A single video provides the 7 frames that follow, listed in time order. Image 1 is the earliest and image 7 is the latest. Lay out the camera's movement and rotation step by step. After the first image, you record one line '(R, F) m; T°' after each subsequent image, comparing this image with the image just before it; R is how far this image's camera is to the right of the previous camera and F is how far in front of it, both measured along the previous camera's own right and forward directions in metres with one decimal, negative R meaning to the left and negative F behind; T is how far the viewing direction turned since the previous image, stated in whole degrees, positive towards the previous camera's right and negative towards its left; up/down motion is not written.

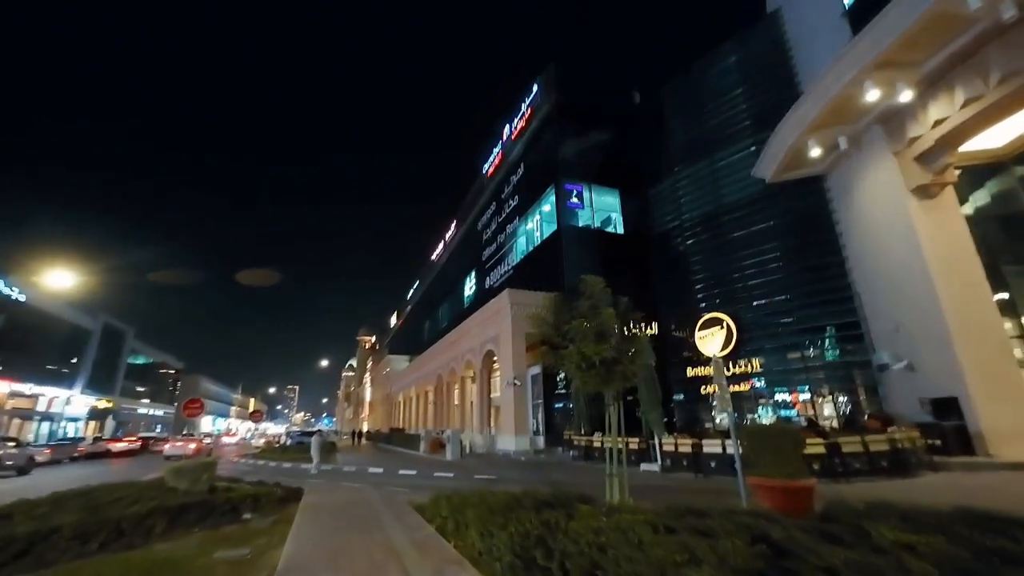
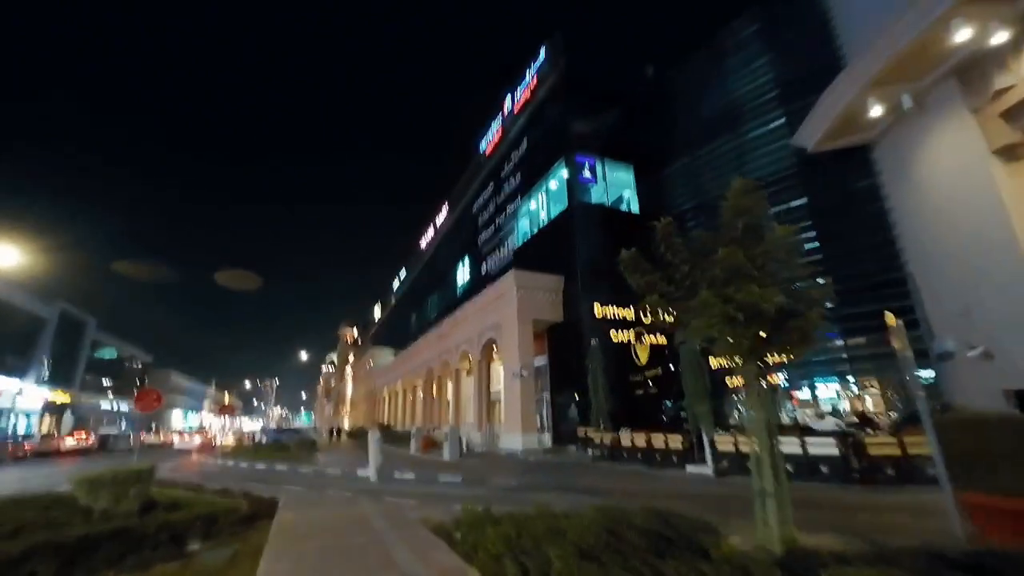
(-1.2, +2.7) m; +2°
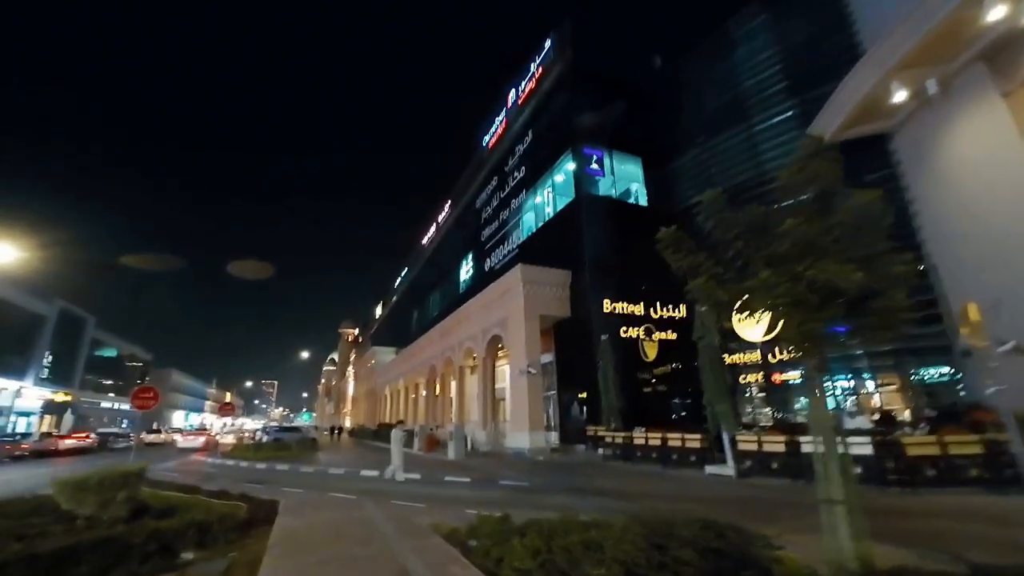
(-0.3, +0.6) m; 0°
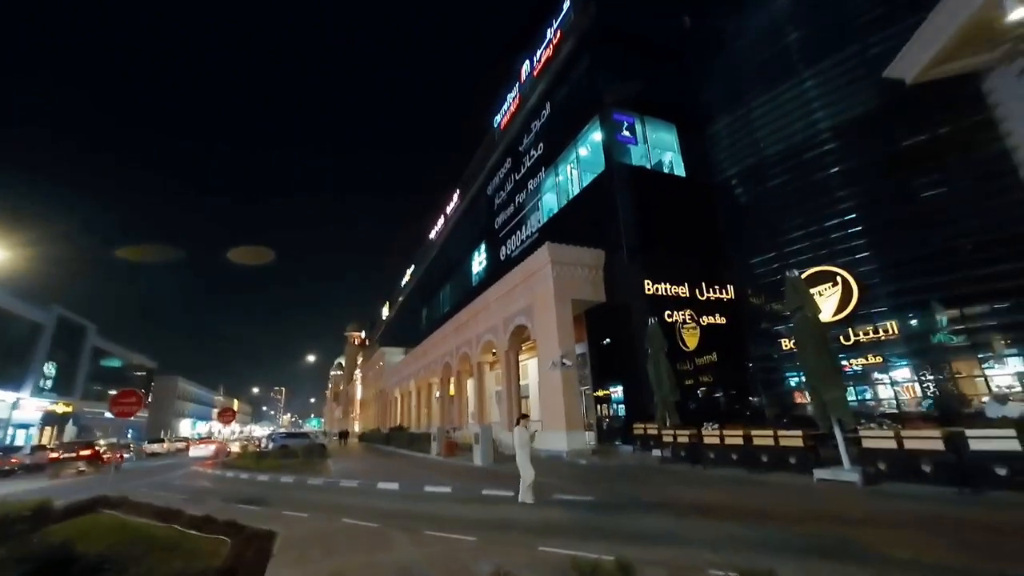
(-1.0, +2.6) m; -1°
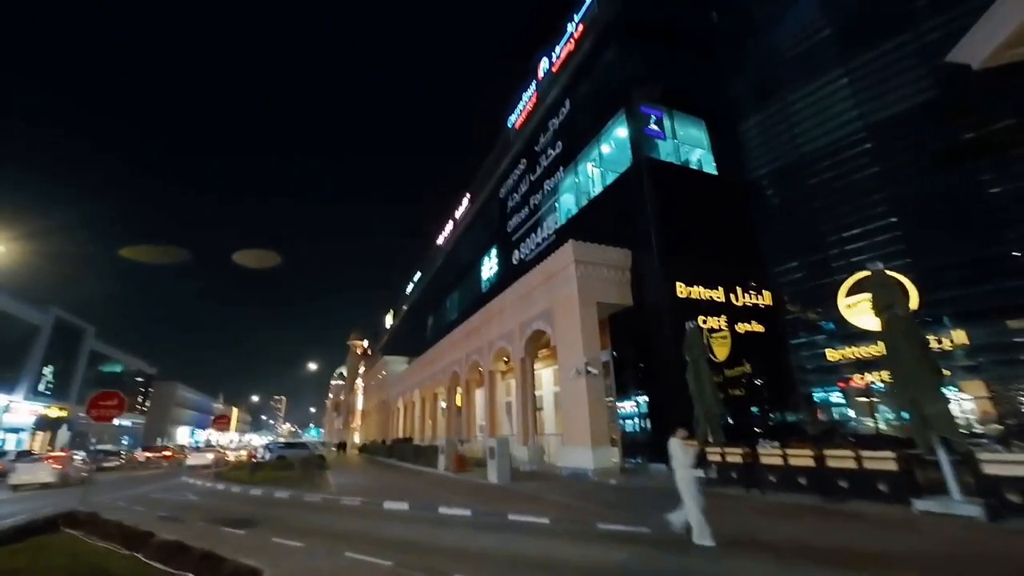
(-0.7, +1.6) m; 0°
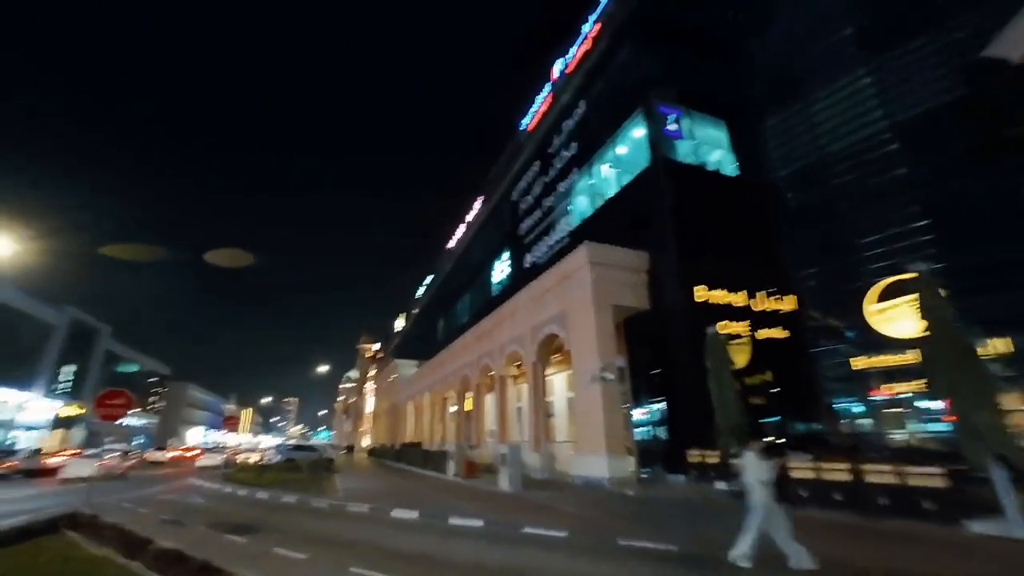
(-0.1, +0.5) m; -1°
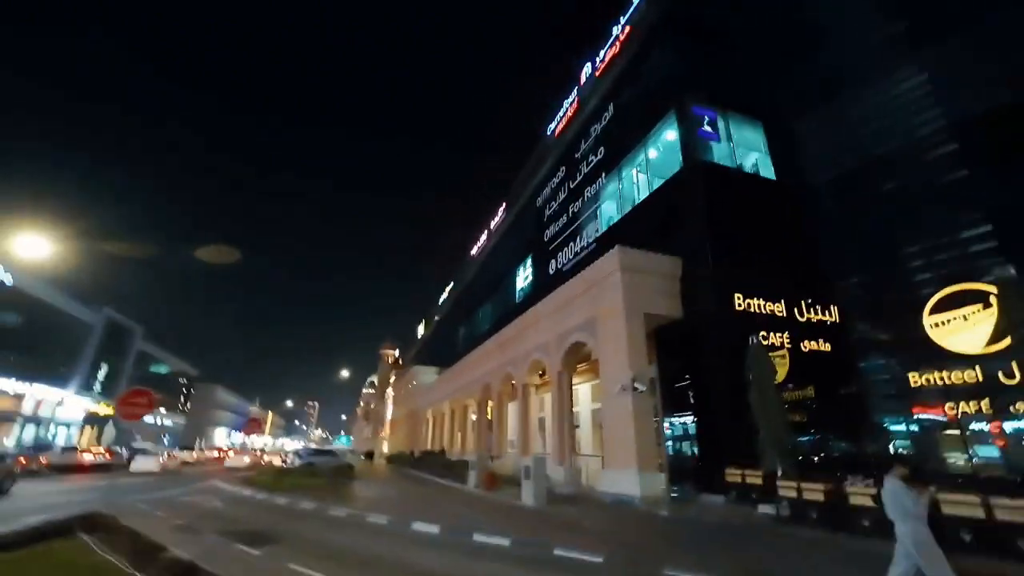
(-0.2, +0.6) m; -3°
